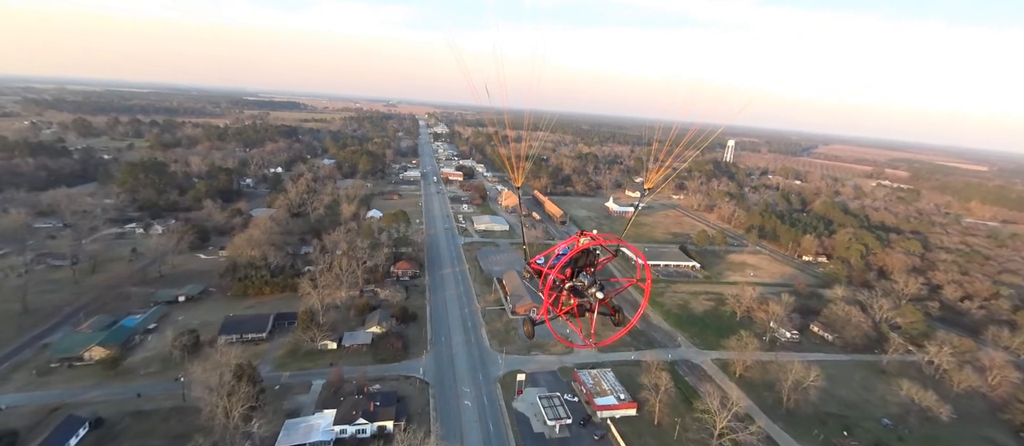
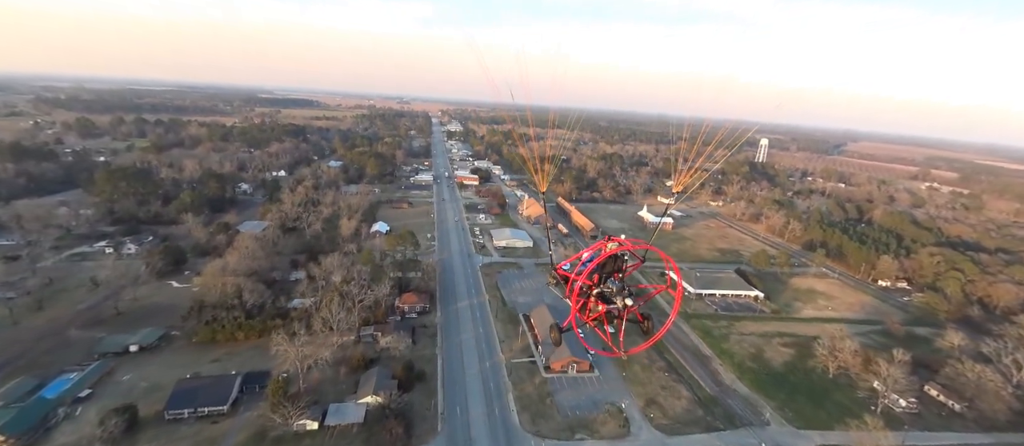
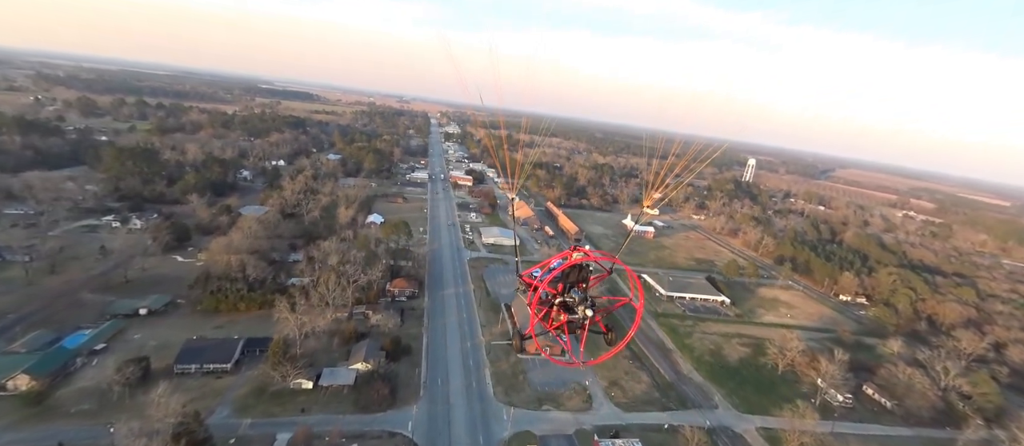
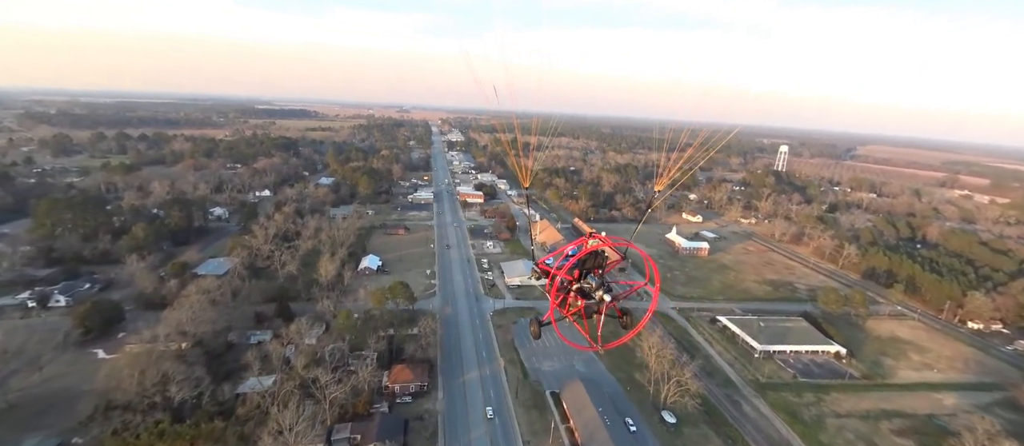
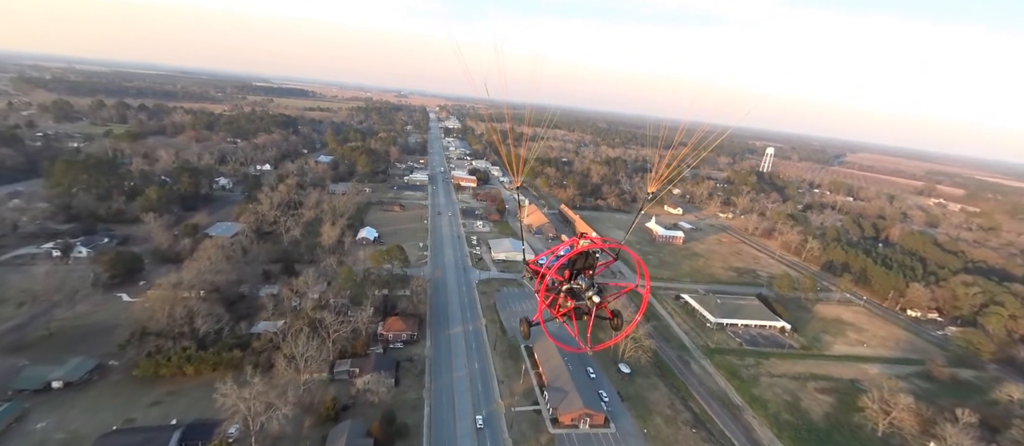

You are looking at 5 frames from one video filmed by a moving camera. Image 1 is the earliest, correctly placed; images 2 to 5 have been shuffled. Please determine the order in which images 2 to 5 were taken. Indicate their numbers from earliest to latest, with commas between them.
3, 2, 5, 4
